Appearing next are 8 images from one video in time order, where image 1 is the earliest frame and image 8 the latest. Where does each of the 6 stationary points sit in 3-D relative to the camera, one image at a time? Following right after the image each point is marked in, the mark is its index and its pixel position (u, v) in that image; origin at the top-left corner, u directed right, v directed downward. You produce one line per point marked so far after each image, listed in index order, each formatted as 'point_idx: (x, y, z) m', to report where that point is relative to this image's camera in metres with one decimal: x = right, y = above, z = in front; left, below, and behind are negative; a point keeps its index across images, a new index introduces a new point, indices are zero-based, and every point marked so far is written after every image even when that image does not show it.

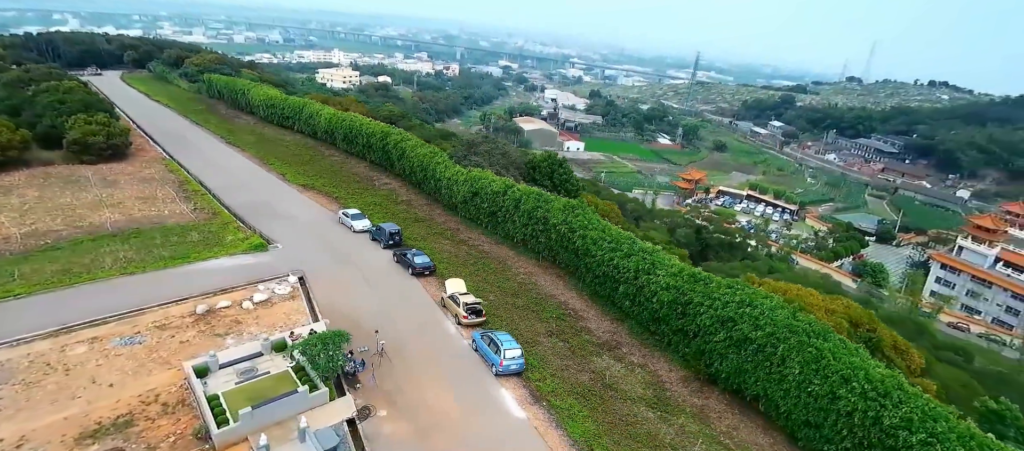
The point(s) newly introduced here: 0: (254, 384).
0: (-6.6, -4.2, +12.8) m
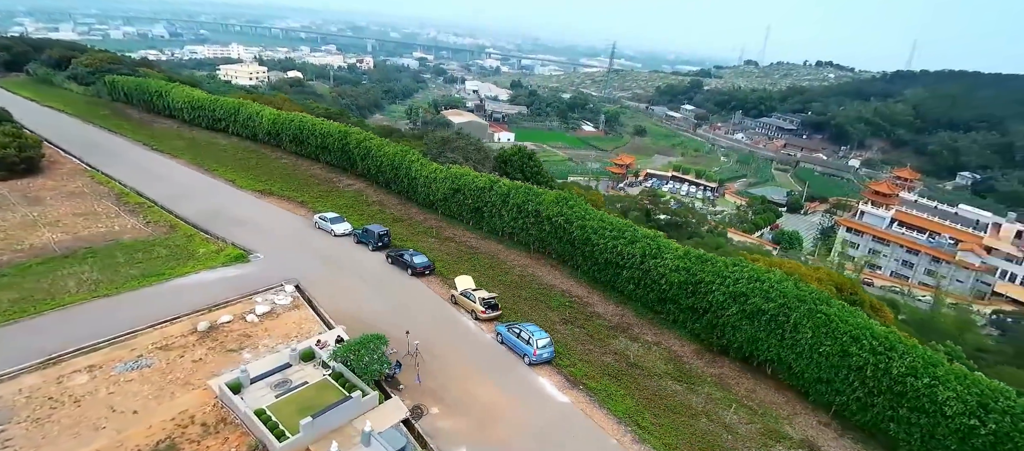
0: (-5.3, -4.3, +12.3) m
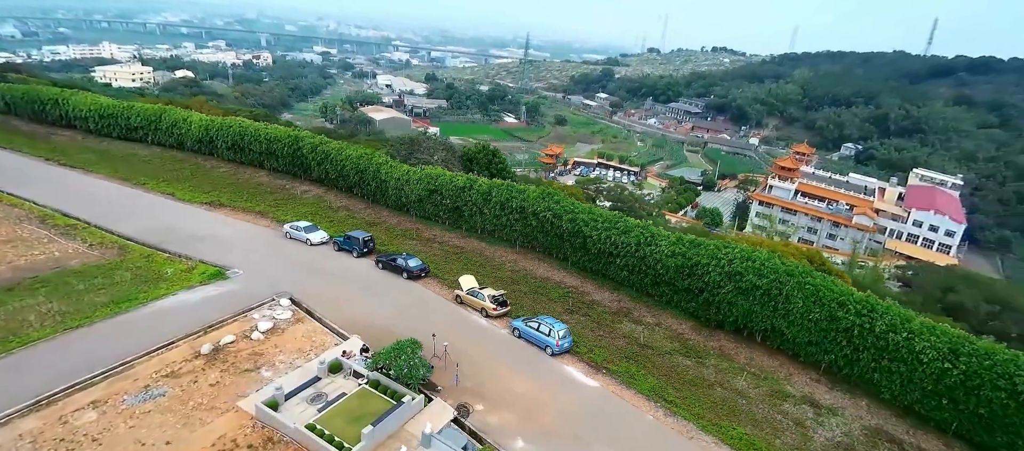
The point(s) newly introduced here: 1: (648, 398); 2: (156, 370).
0: (-4.1, -4.5, +12.0) m
1: (+4.3, -5.2, +14.3) m
2: (-9.9, -4.1, +13.5) m
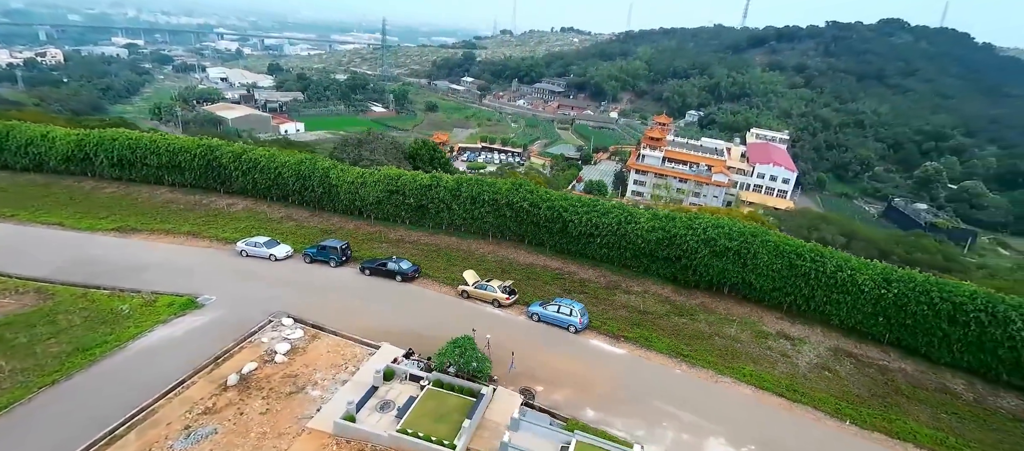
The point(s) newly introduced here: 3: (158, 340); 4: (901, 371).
0: (-2.3, -4.6, +12.2) m
1: (+5.4, -4.4, +16.3) m
2: (-8.3, -4.8, +12.4) m
3: (-11.6, -3.7, +15.8) m
4: (+14.8, -5.3, +18.0) m
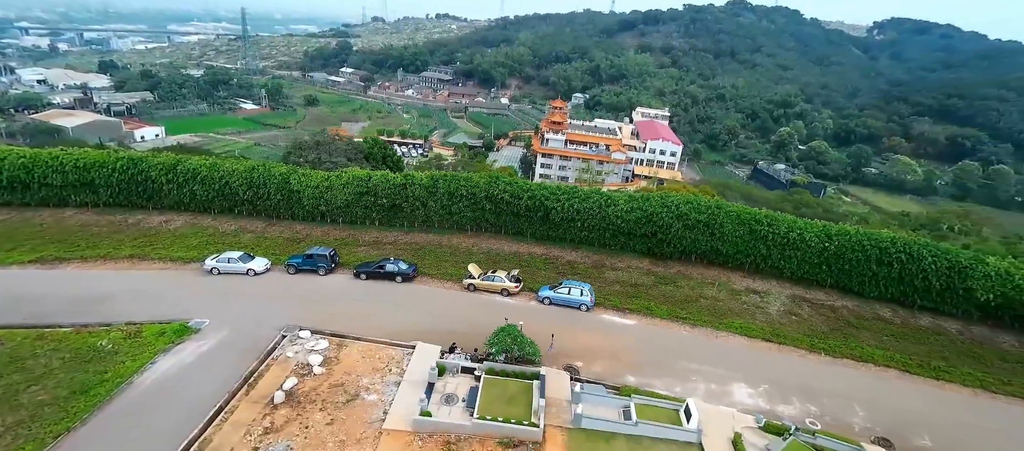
0: (-0.7, -4.6, +12.9) m
1: (+6.1, -3.6, +18.3) m
2: (-6.6, -5.2, +12.0) m
3: (-10.6, -4.4, +14.8) m
4: (+15.1, -3.6, +21.8) m
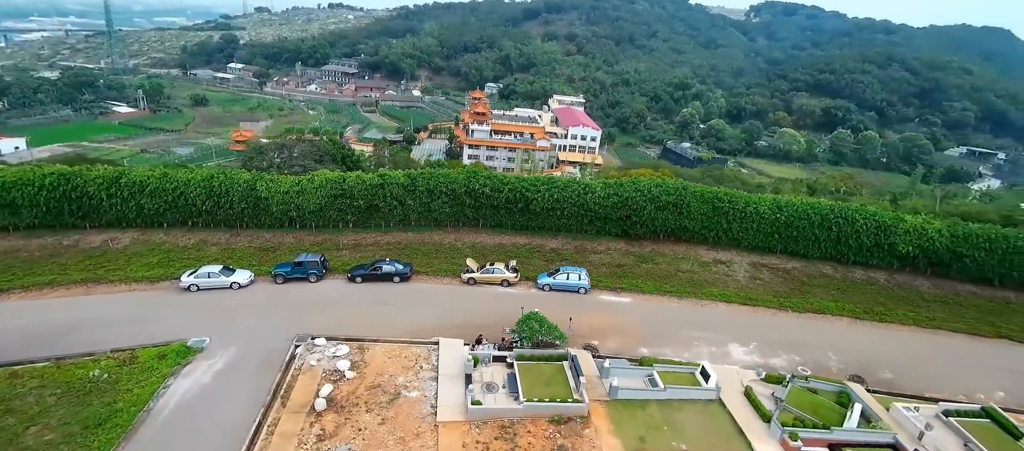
0: (+0.4, -4.4, +13.8) m
1: (+6.2, -2.9, +20.1) m
2: (-5.3, -5.5, +12.1) m
3: (-9.6, -5.0, +14.2) m
4: (+14.6, -2.2, +24.8) m
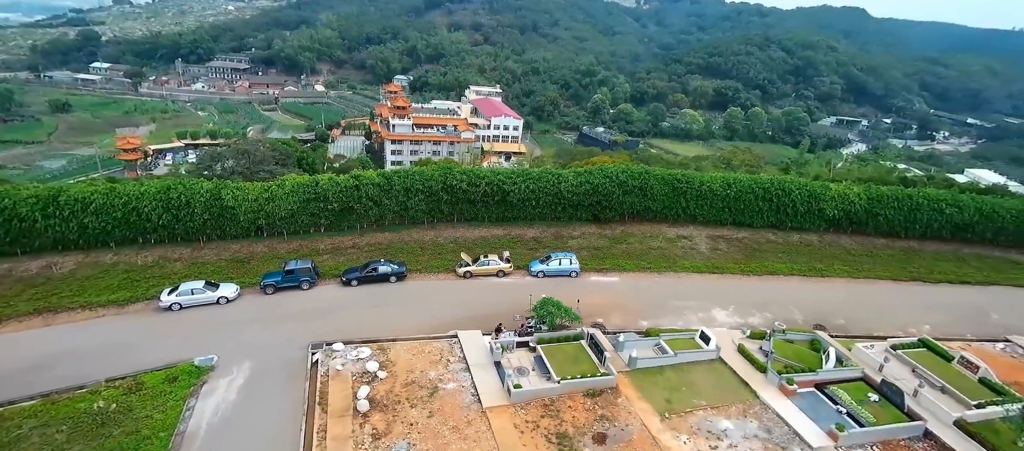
0: (+1.3, -4.2, +14.9) m
1: (+6.0, -2.1, +22.0) m
2: (-4.0, -5.7, +12.5) m
3: (-8.6, -5.4, +13.9) m
4: (+13.5, -0.7, +27.8) m
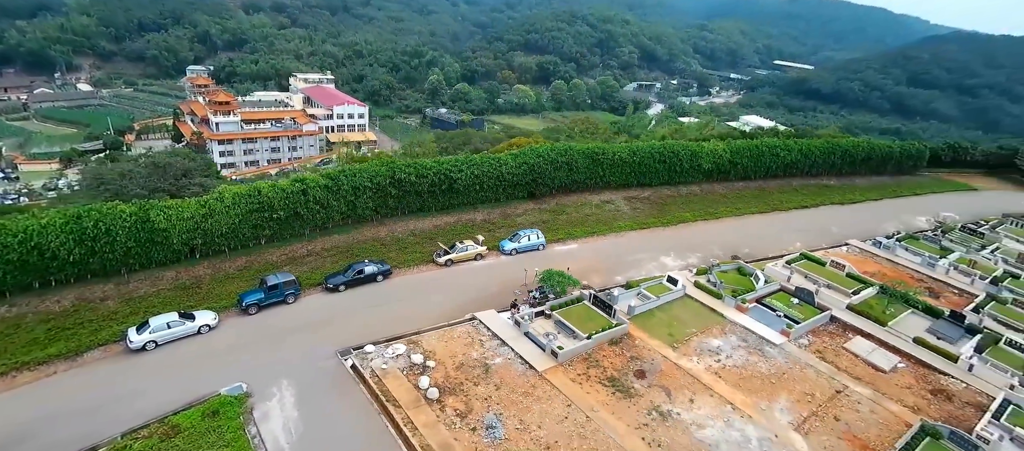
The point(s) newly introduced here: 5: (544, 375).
0: (+2.2, -3.5, +17.6) m
1: (+4.4, -0.6, +25.5) m
2: (-1.9, -5.8, +13.9) m
3: (-6.7, -6.2, +13.9) m
4: (+9.7, +2.1, +33.2) m
5: (+0.9, -4.8, +15.5) m
